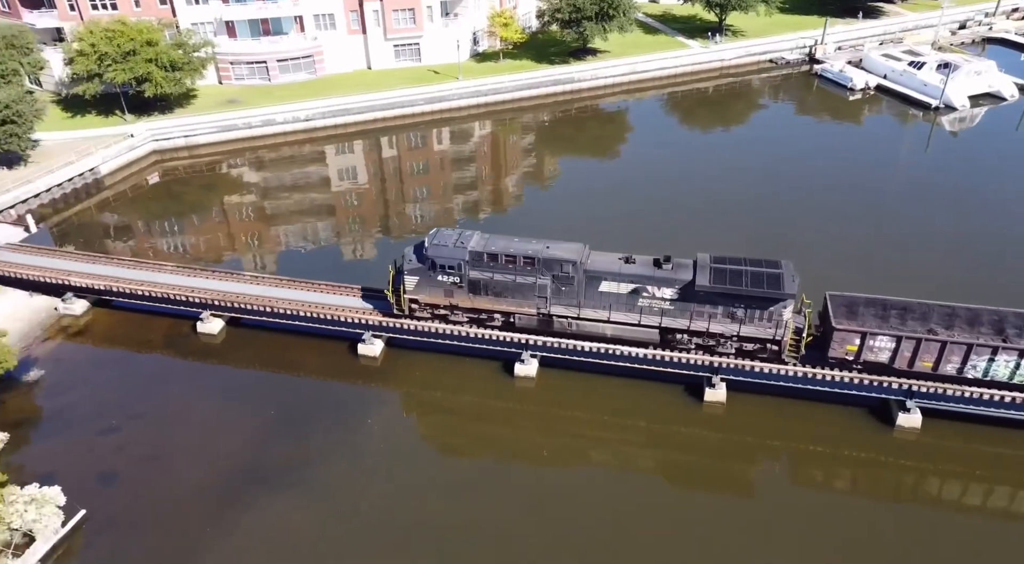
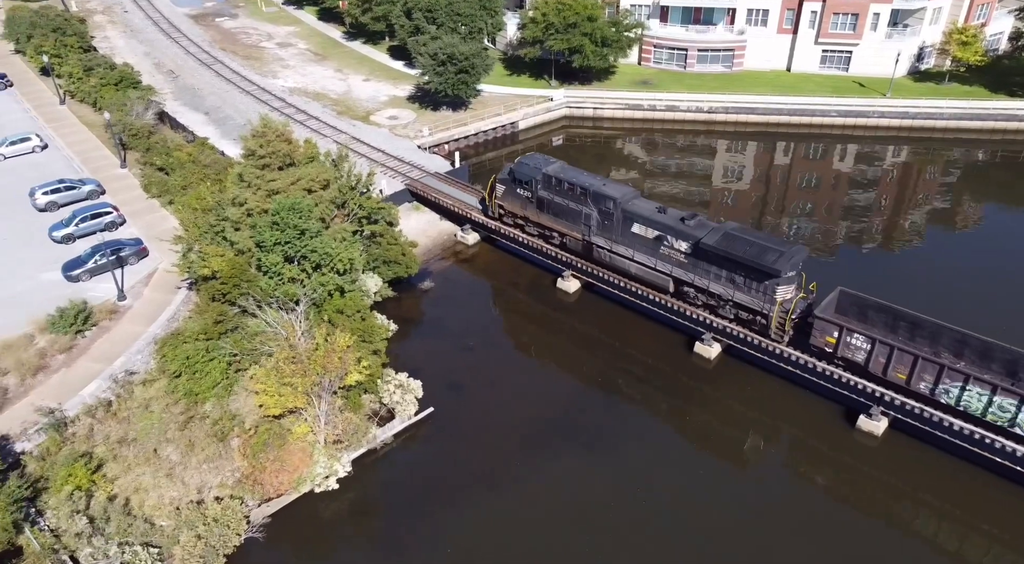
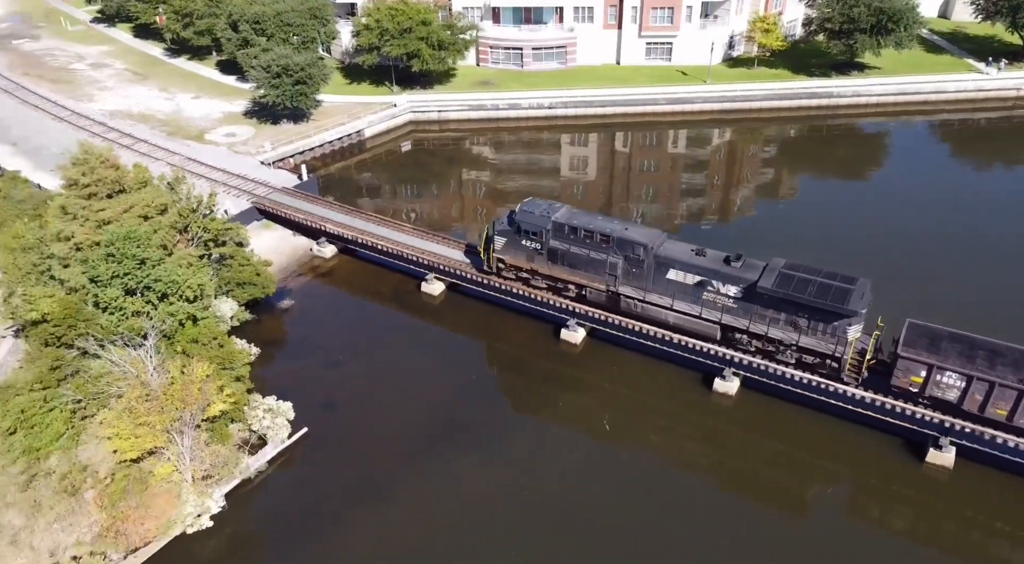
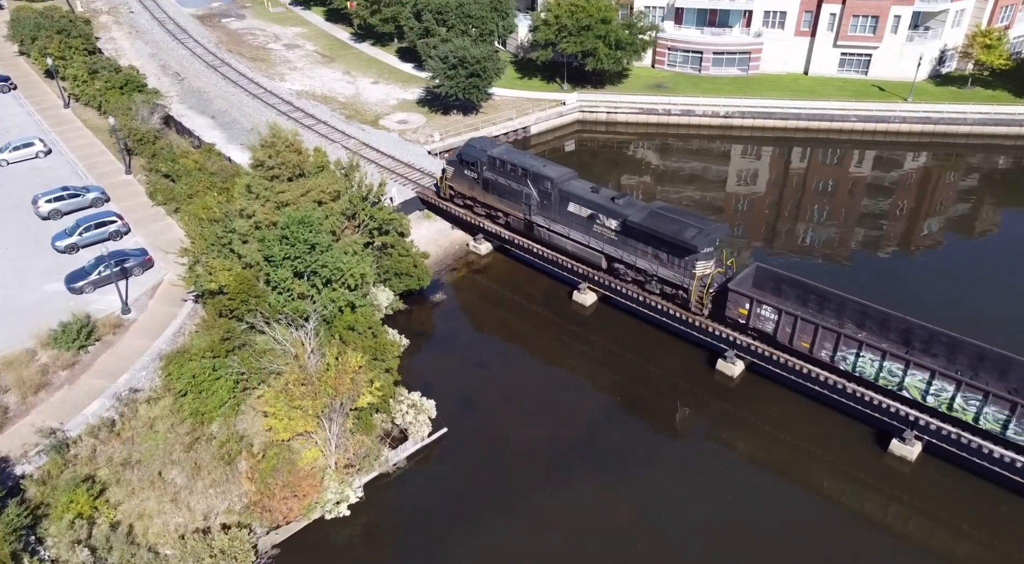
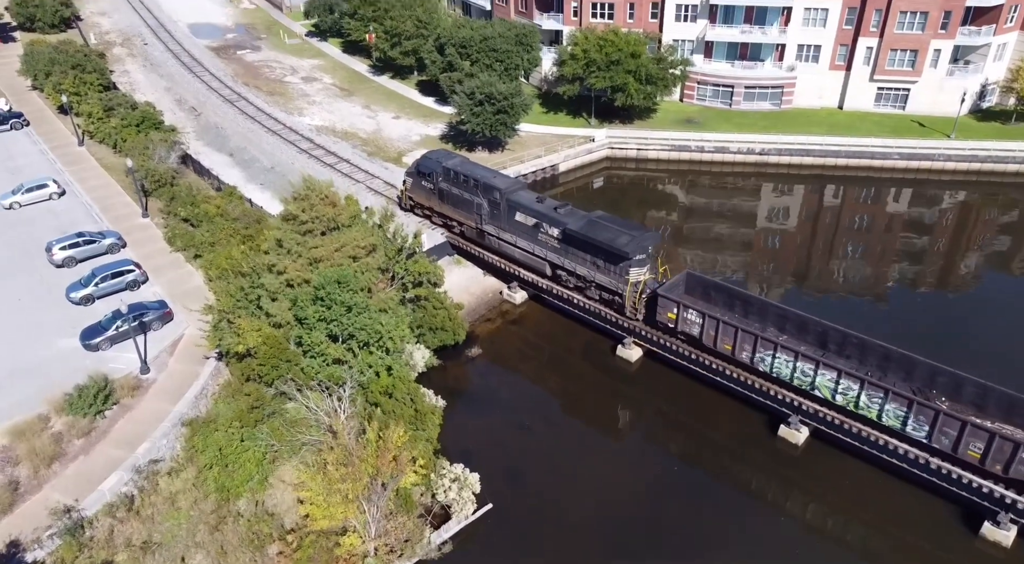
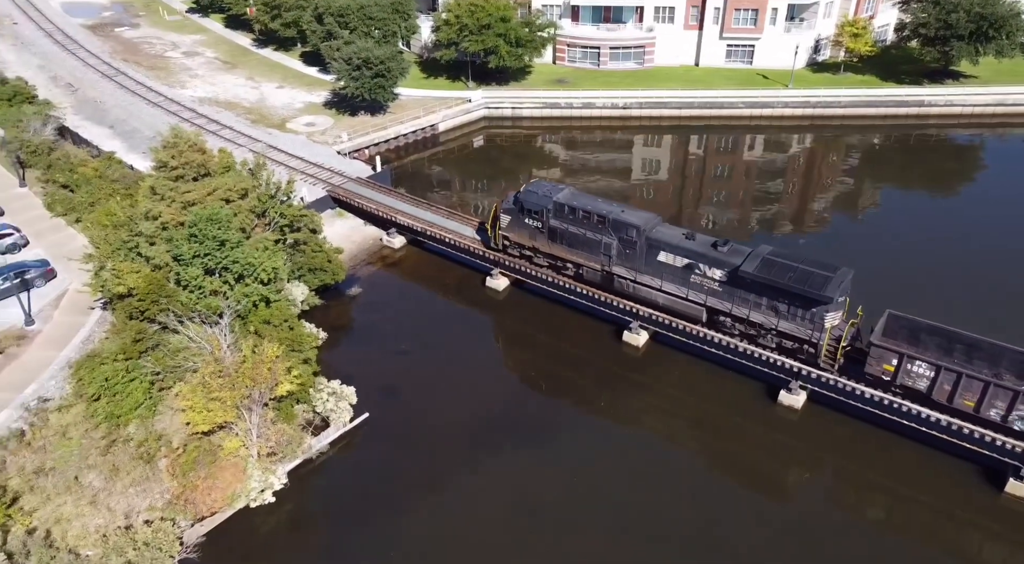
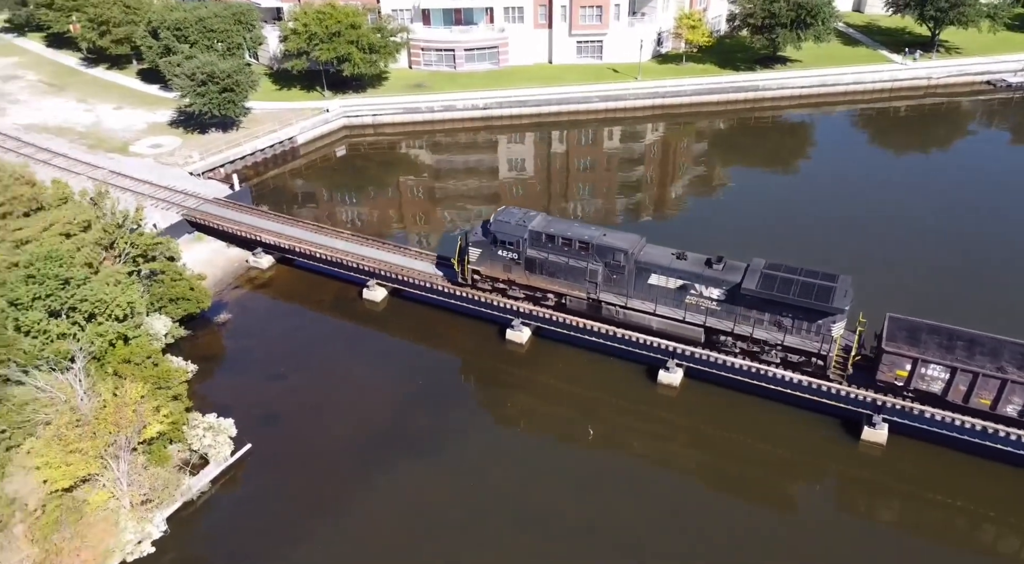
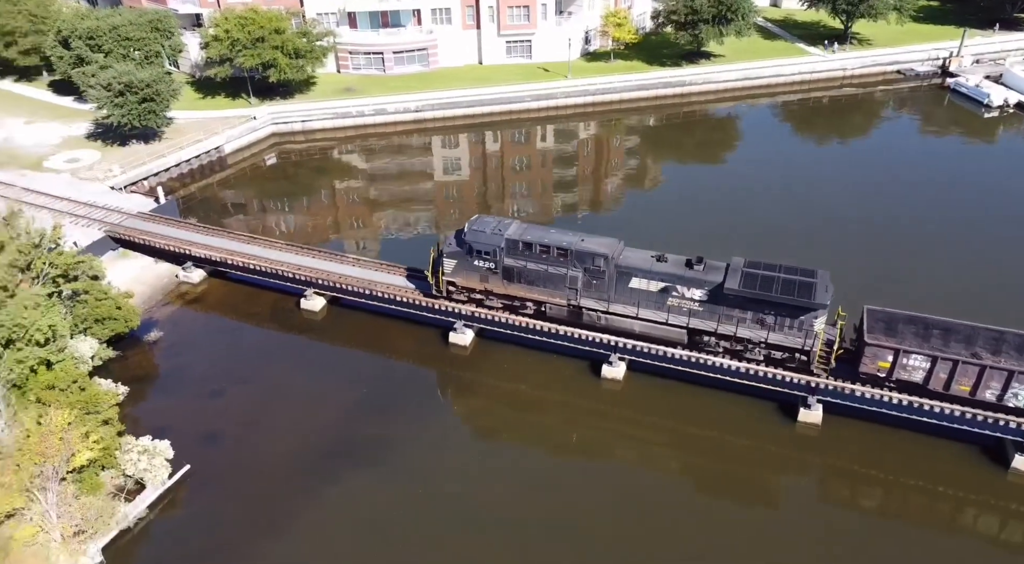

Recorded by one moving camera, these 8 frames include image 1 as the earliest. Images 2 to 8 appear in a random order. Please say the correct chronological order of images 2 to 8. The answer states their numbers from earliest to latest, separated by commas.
8, 7, 3, 6, 2, 4, 5
